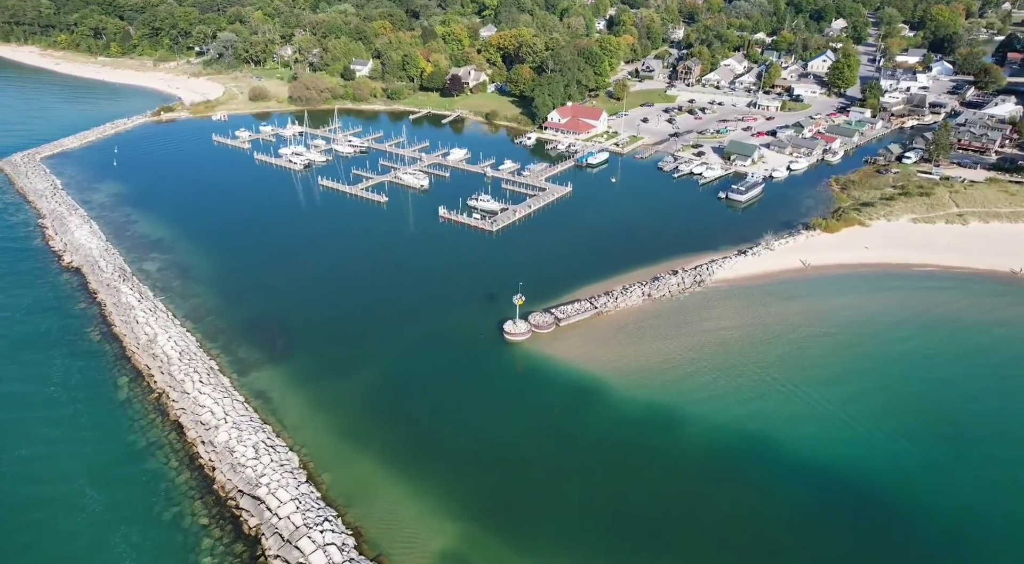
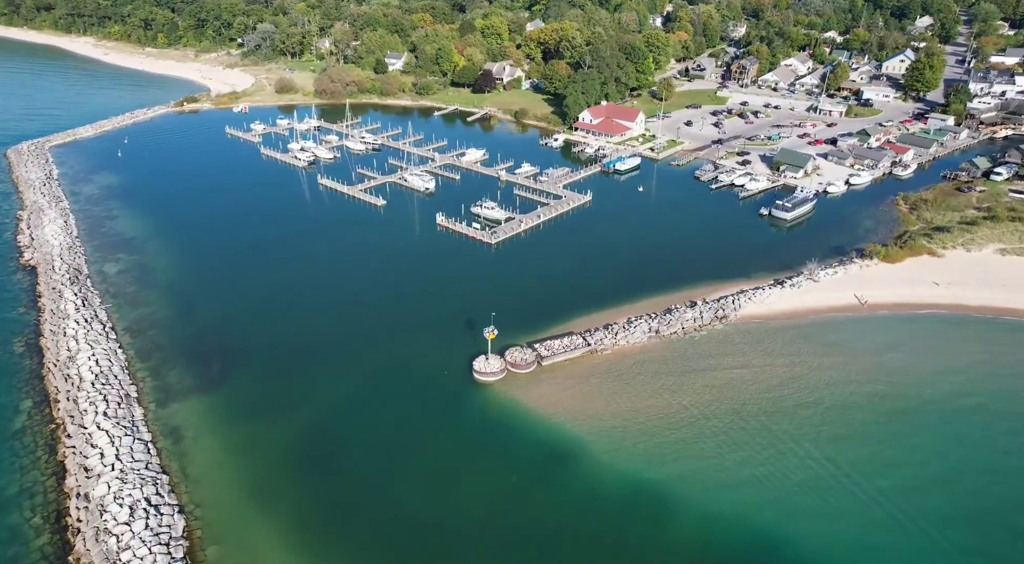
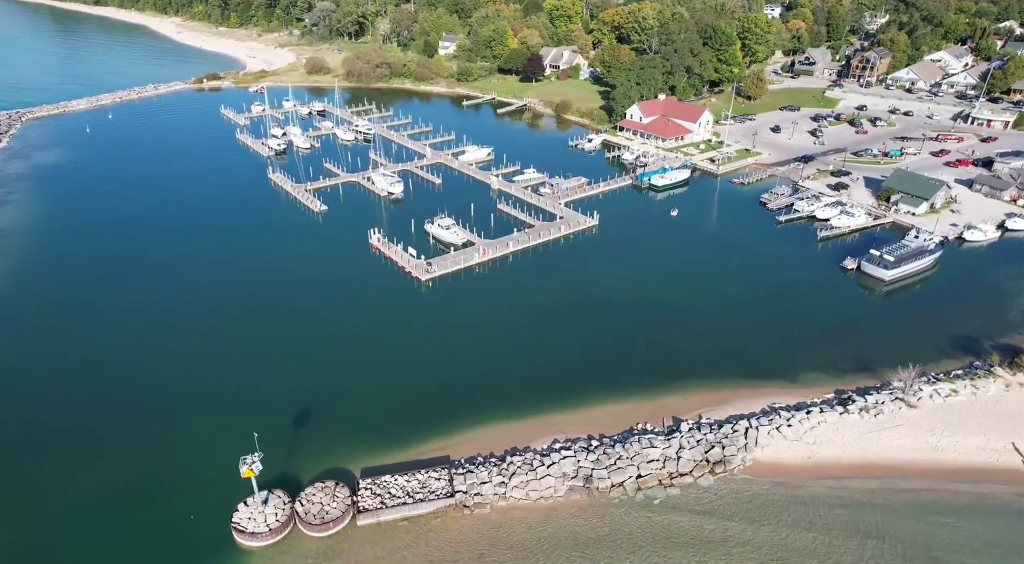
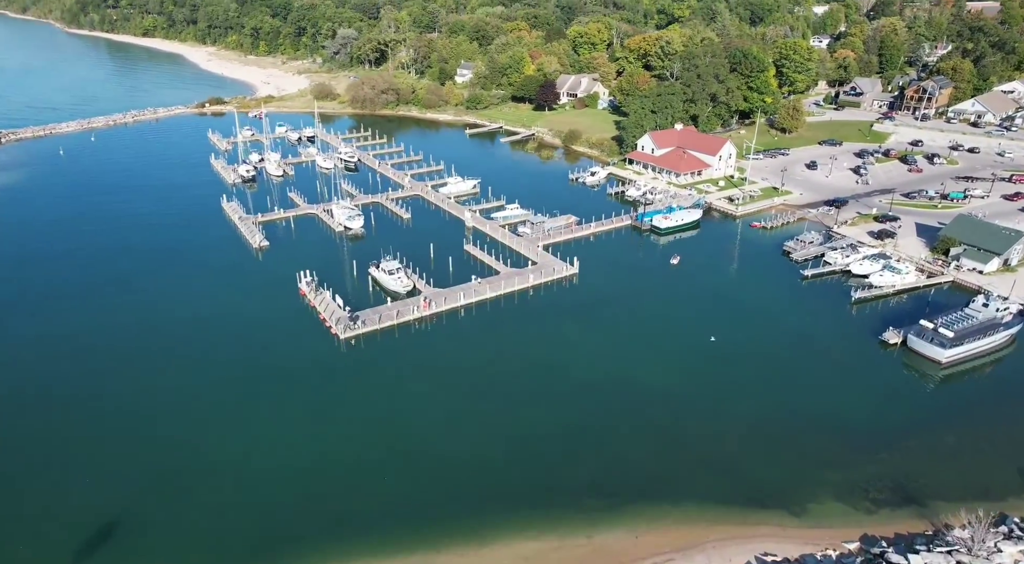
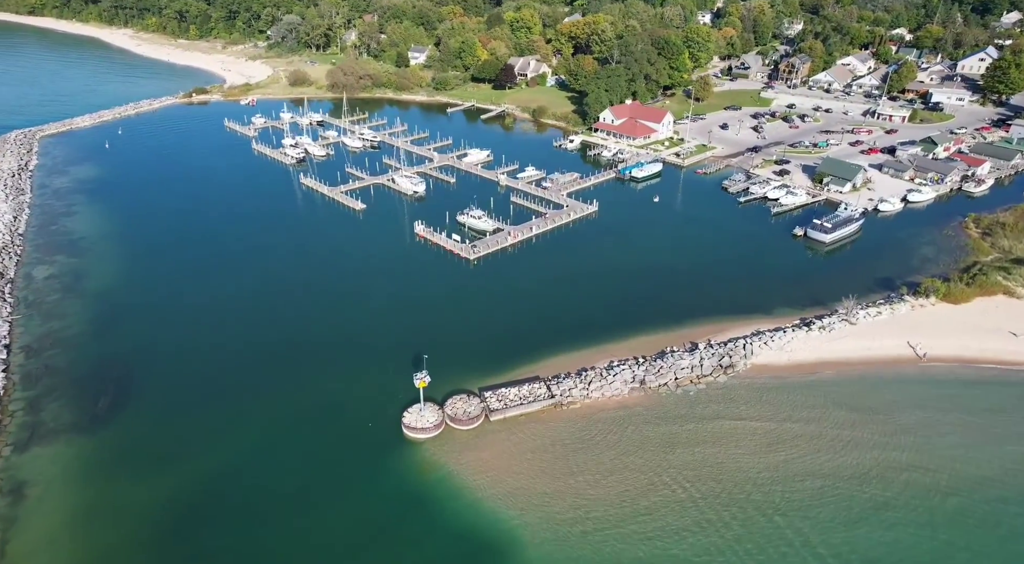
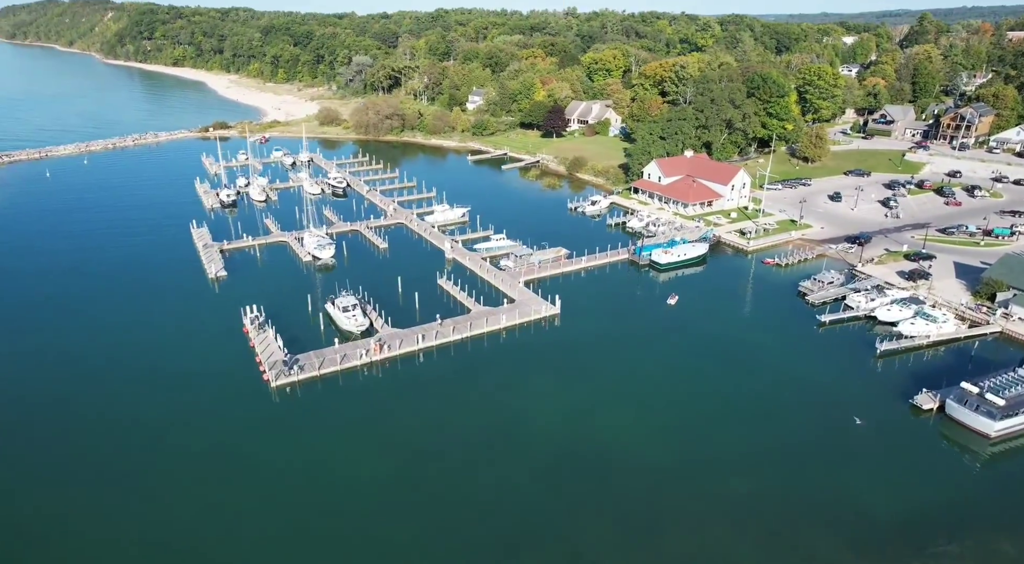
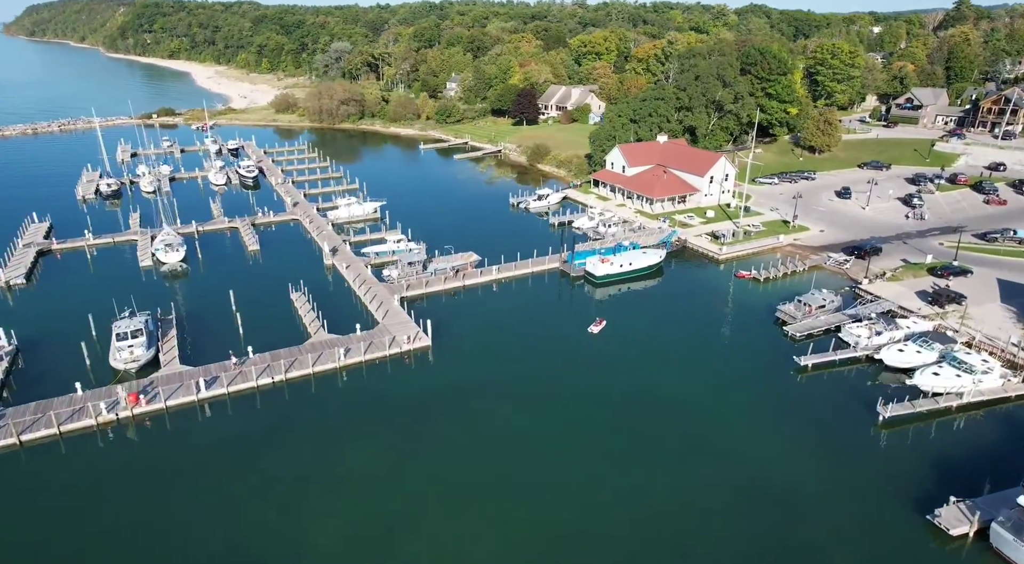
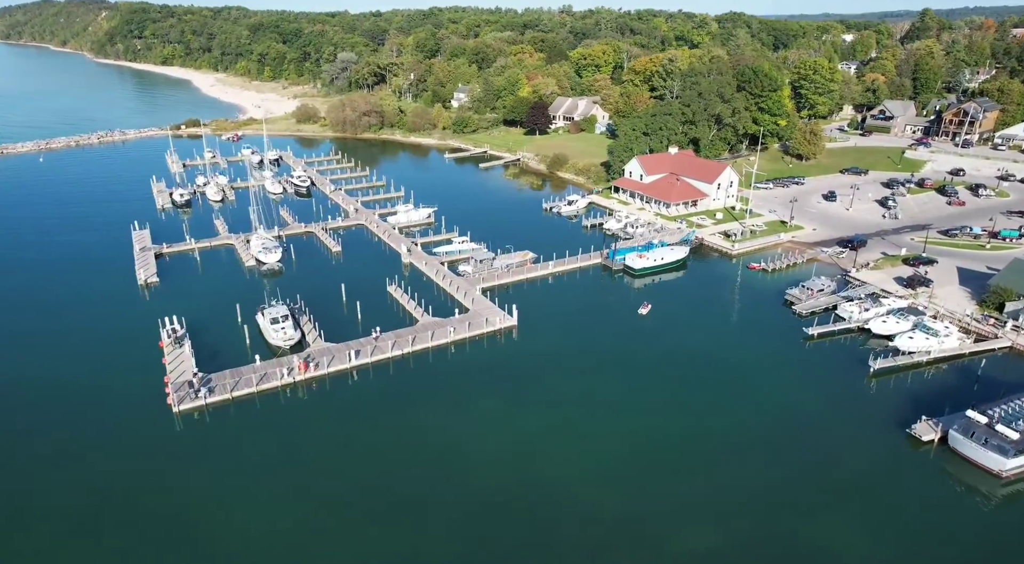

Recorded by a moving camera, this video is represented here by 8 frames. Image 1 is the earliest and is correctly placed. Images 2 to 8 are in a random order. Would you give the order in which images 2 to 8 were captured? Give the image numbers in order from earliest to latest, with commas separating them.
2, 5, 3, 4, 6, 8, 7
